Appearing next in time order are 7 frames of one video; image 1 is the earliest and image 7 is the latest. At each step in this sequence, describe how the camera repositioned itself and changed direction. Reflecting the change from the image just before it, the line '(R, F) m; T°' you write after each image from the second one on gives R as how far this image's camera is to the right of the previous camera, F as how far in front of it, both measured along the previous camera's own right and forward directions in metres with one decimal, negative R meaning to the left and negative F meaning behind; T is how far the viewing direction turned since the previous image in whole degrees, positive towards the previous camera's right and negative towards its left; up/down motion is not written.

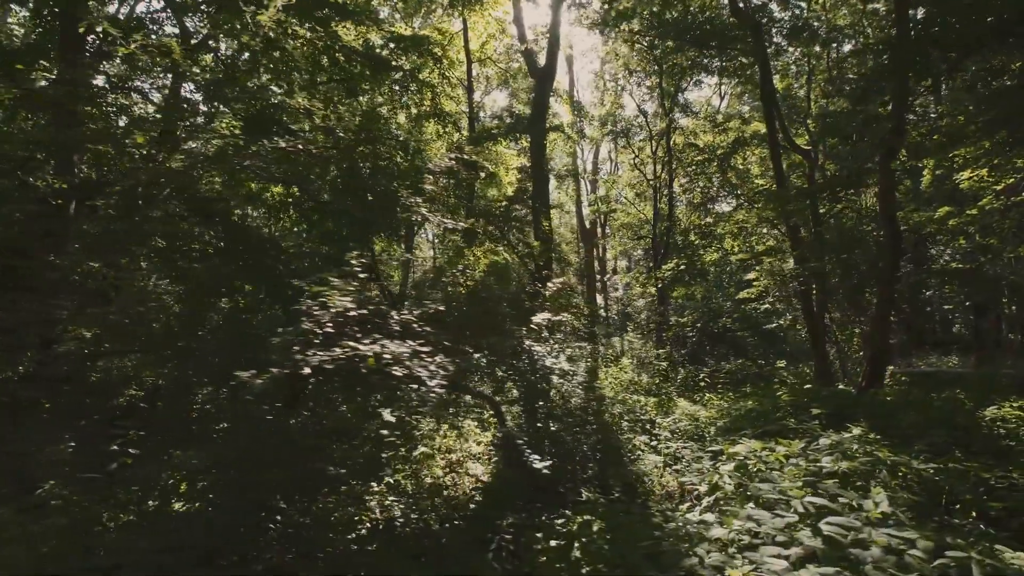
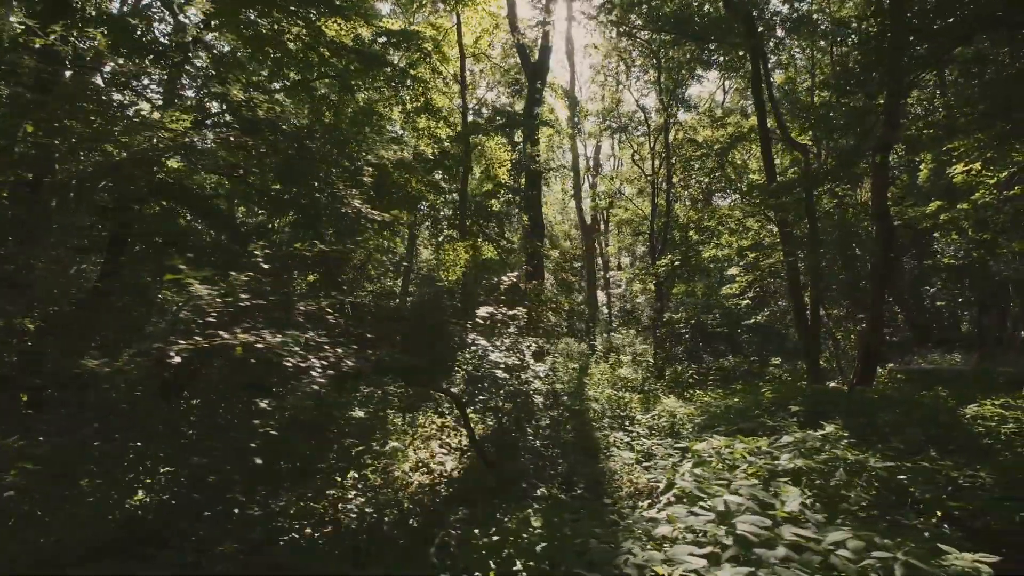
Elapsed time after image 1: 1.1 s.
(+0.3, 0.0) m; -1°
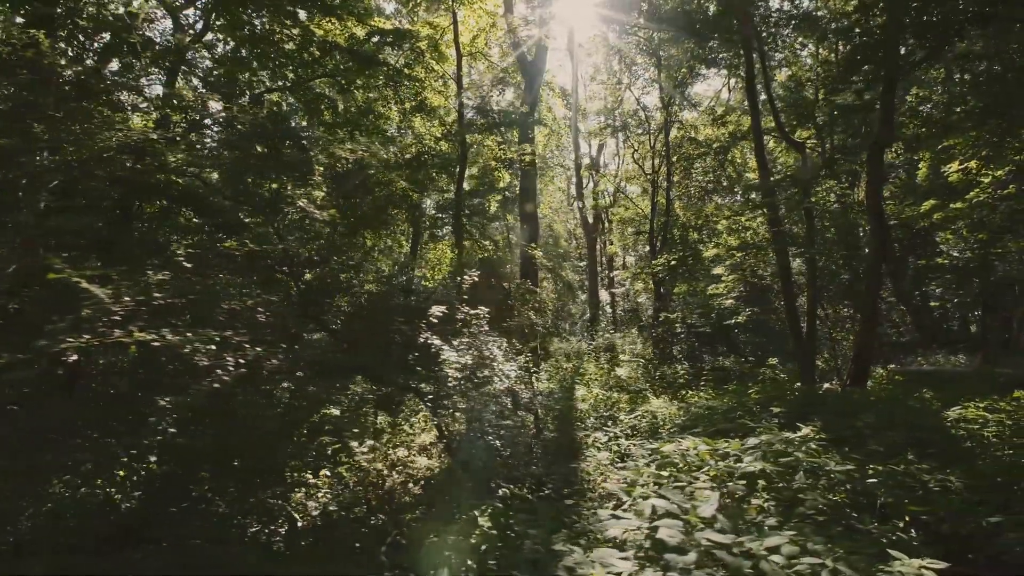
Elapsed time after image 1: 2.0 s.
(+0.3, 0.0) m; -1°
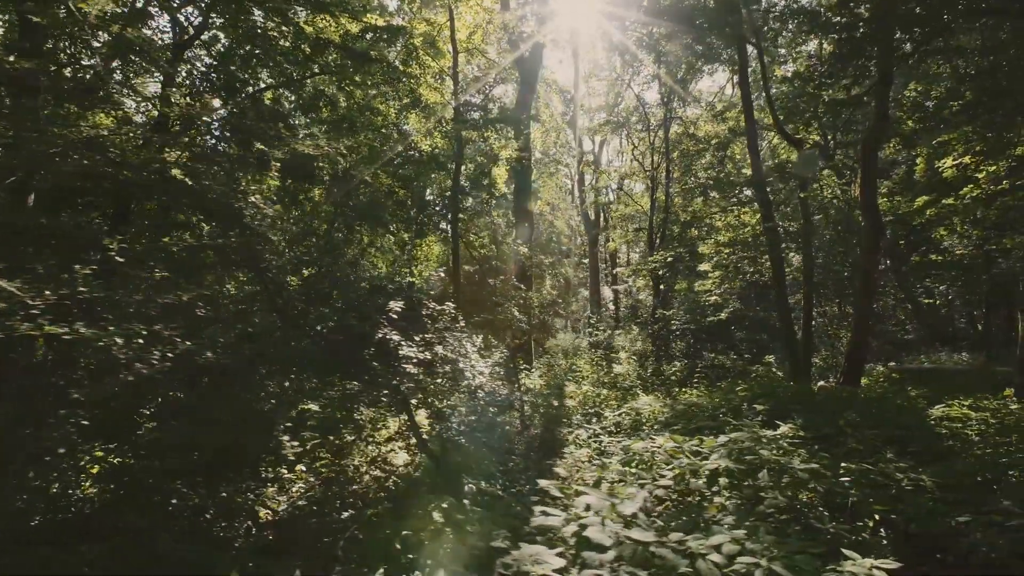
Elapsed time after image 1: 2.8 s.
(+0.3, 0.0) m; -1°
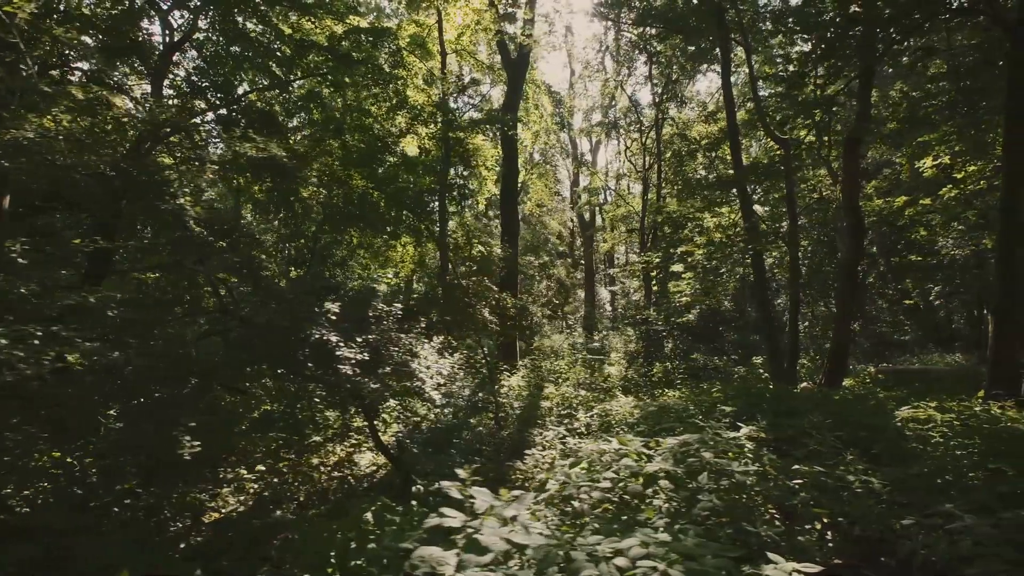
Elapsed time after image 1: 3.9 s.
(+0.4, 0.0) m; -1°
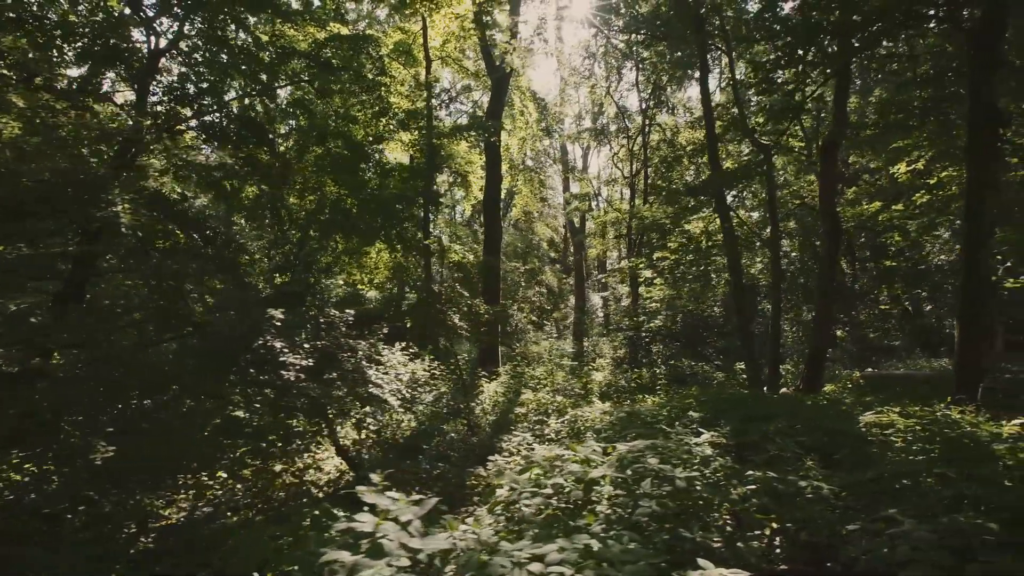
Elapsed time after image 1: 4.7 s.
(+0.3, 0.0) m; 0°
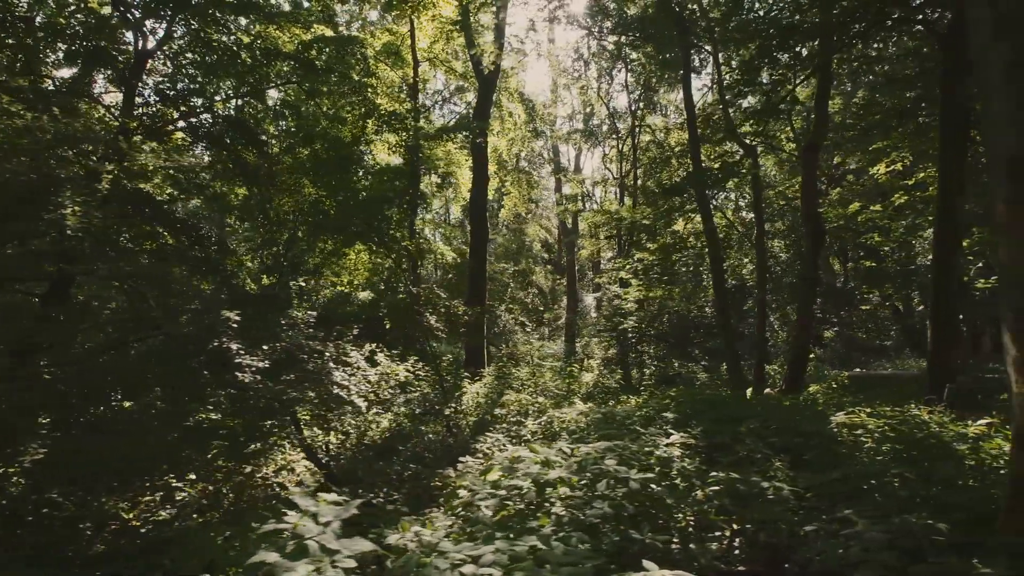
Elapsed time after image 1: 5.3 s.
(+0.2, 0.0) m; 0°
